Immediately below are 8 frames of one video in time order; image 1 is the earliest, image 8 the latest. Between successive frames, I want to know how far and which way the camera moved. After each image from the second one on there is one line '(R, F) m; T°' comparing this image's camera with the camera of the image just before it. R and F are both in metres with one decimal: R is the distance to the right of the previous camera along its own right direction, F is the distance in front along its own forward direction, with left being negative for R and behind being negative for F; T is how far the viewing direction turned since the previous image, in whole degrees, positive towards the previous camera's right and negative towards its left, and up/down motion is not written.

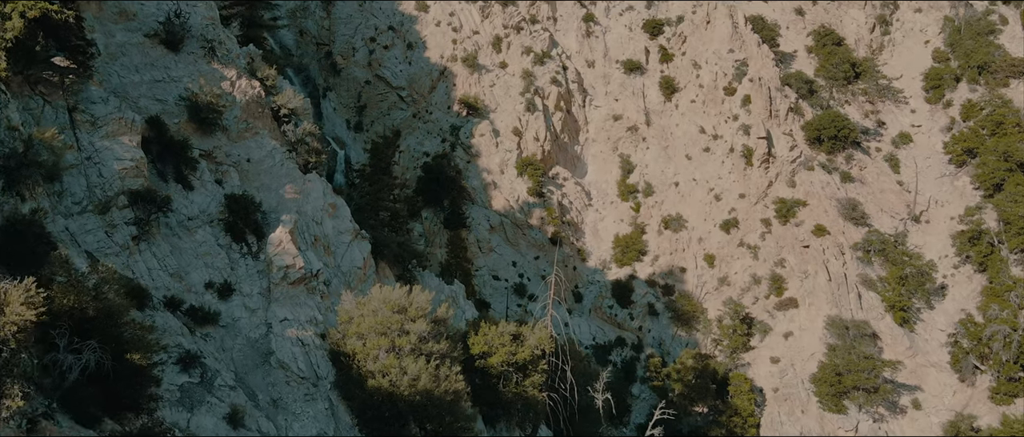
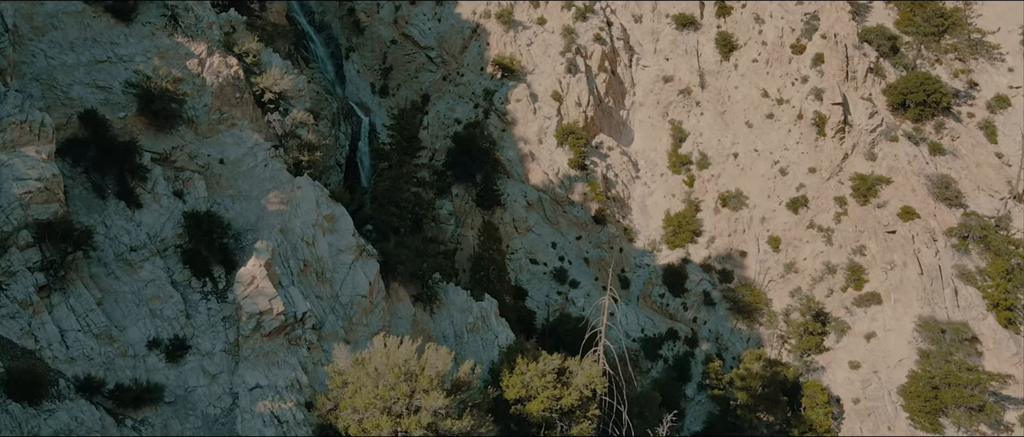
(-0.2, +3.9) m; -3°
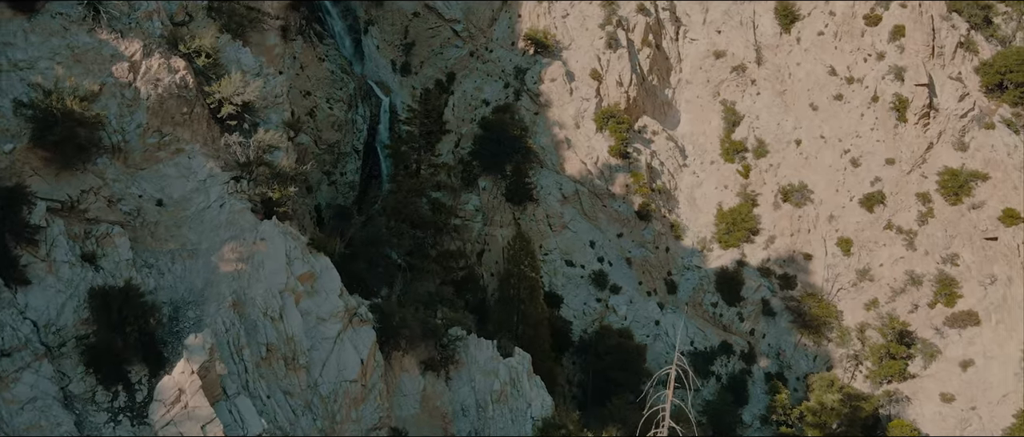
(-0.1, +3.7) m; -2°
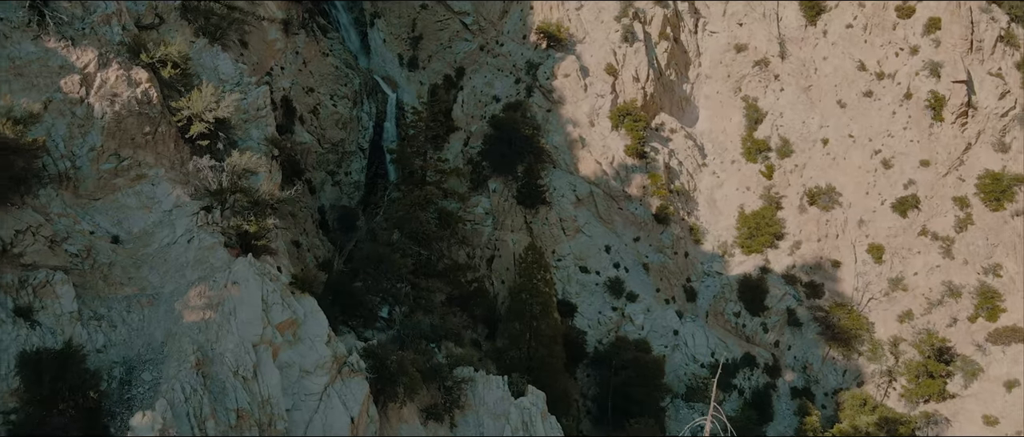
(0.0, +1.5) m; -1°
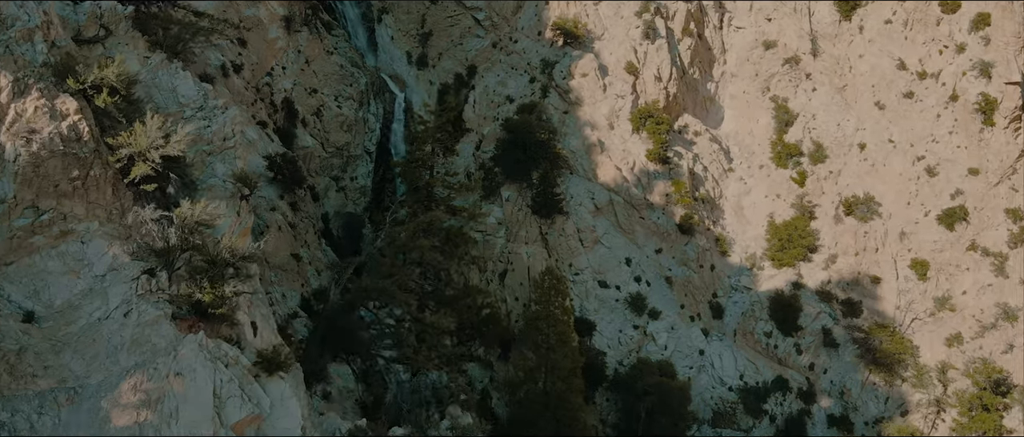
(-0.1, +1.9) m; -1°
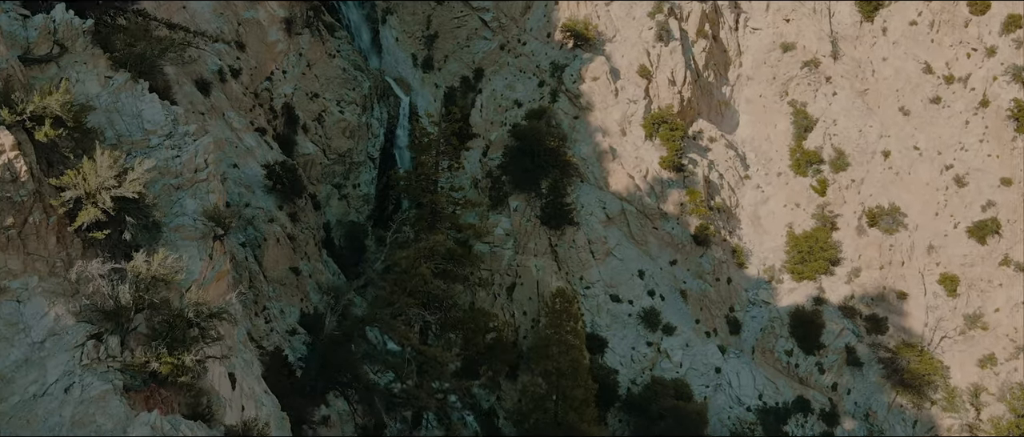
(0.0, +1.2) m; -1°
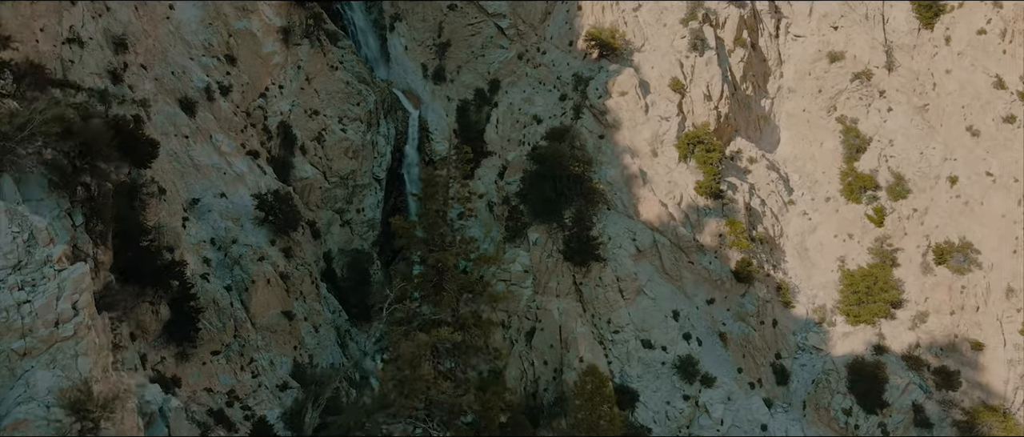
(-0.2, +2.9) m; -1°
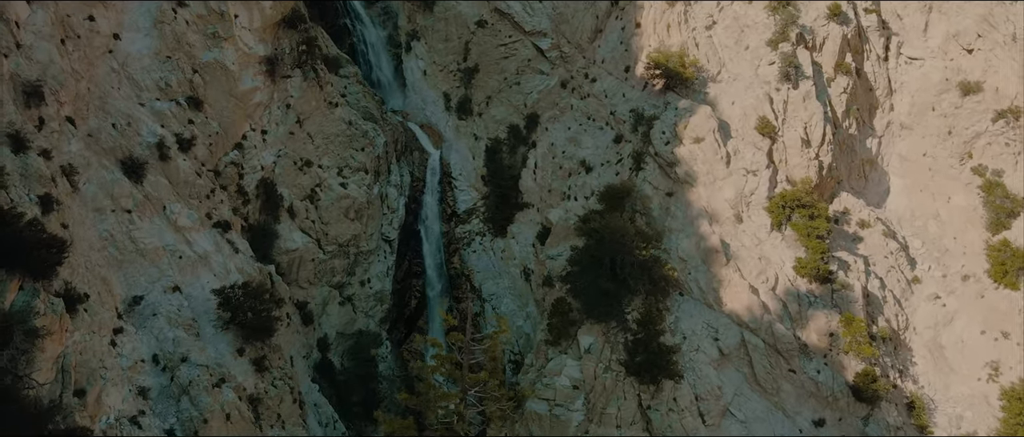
(-0.4, +6.1) m; -2°
